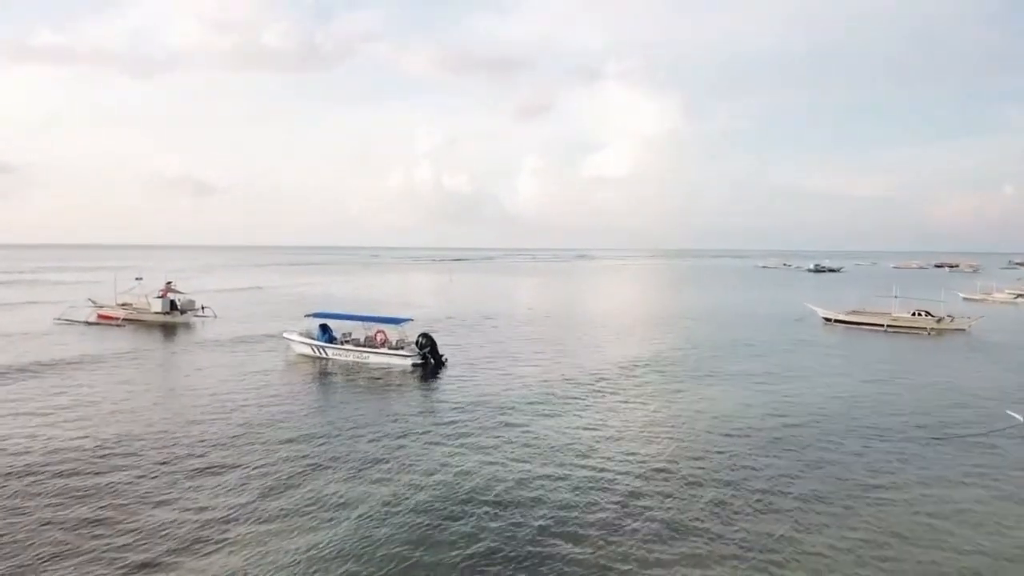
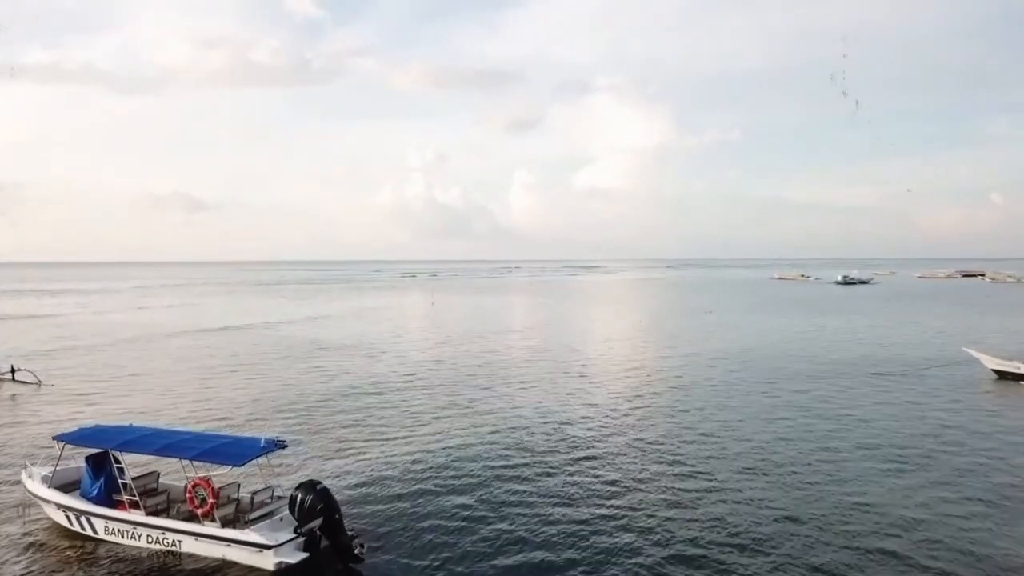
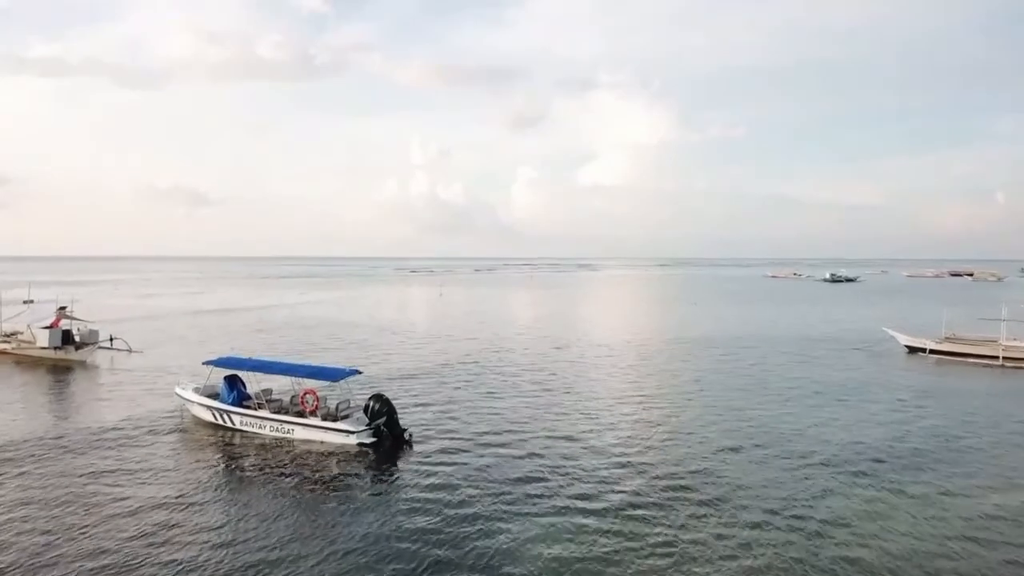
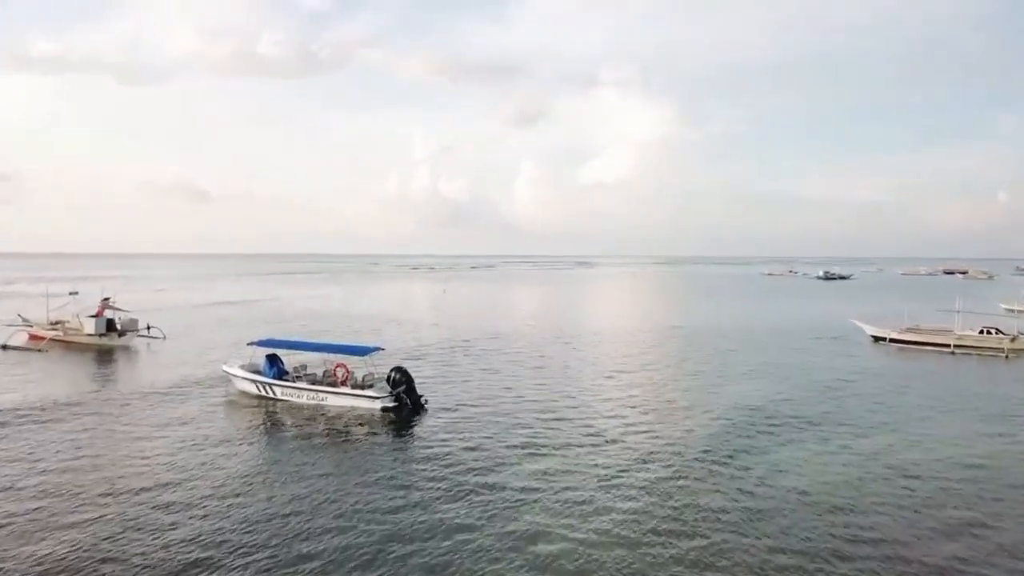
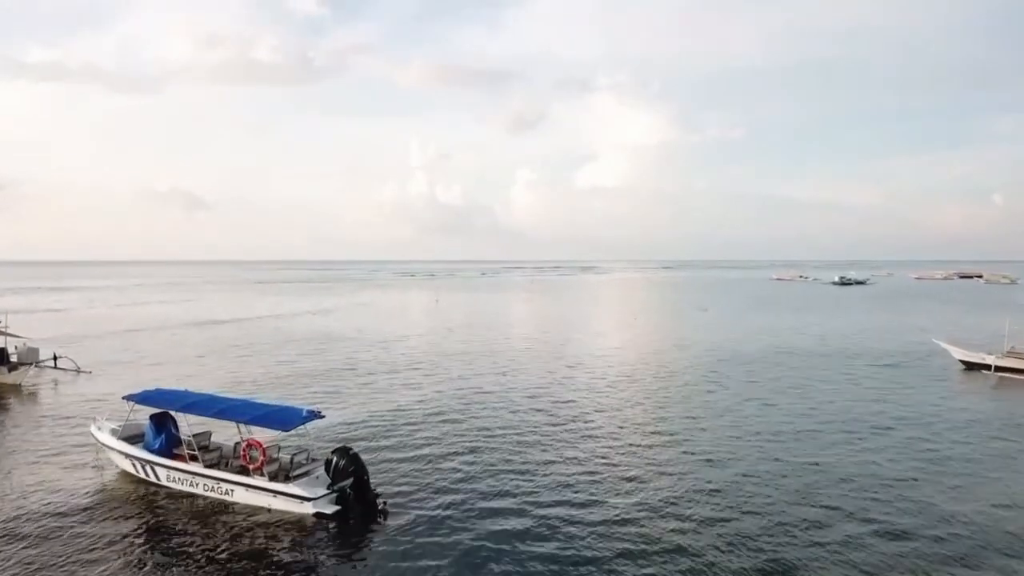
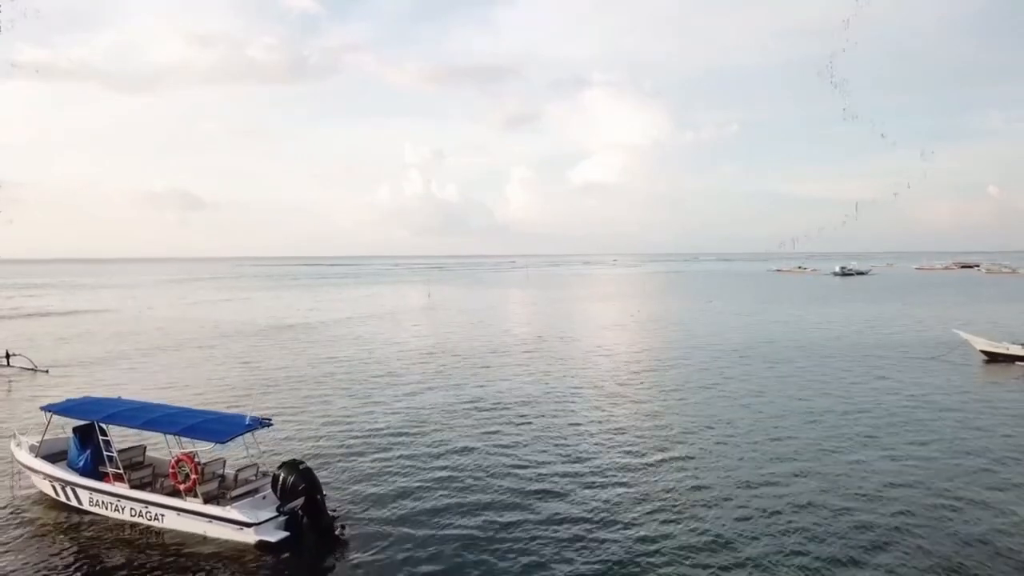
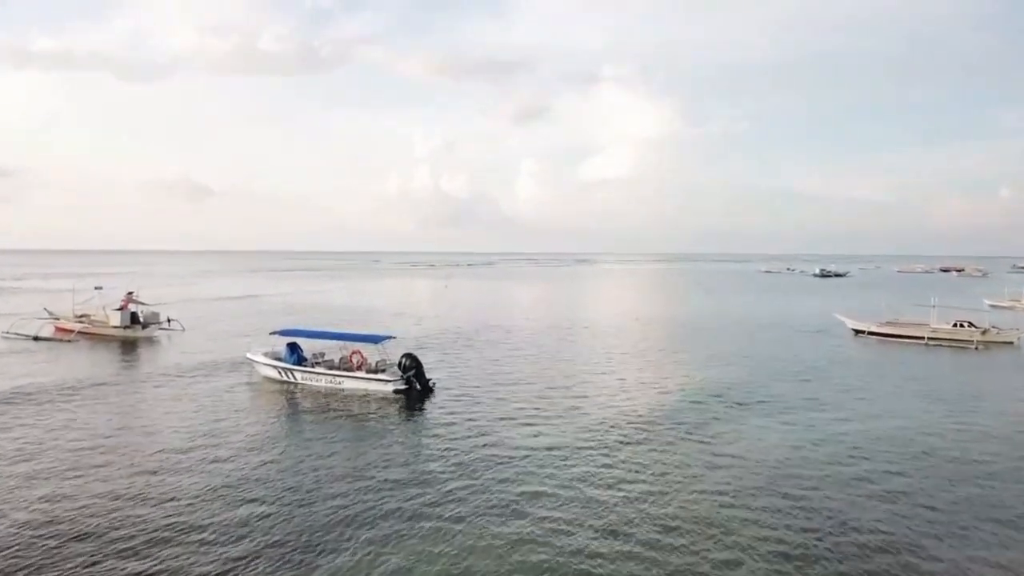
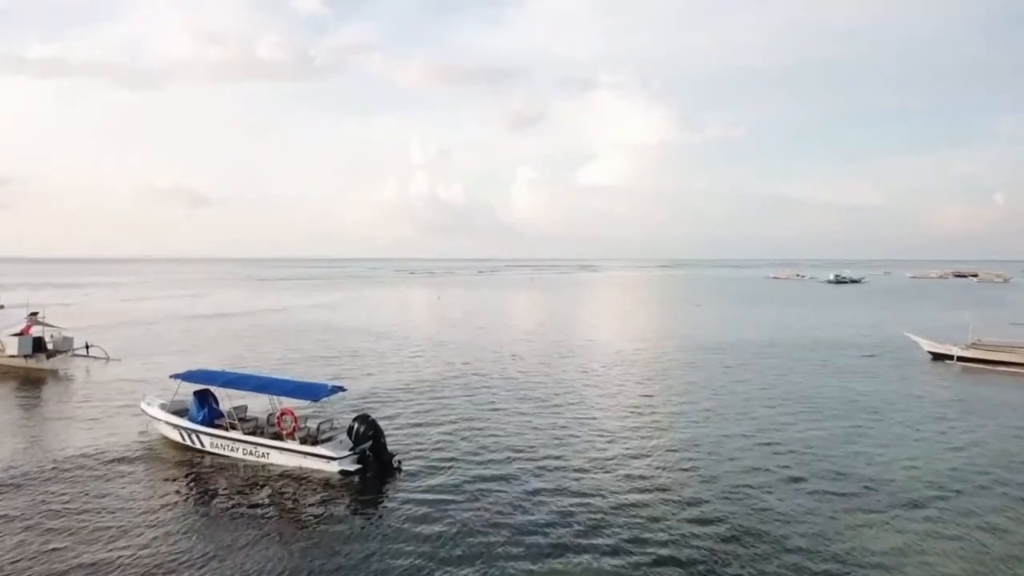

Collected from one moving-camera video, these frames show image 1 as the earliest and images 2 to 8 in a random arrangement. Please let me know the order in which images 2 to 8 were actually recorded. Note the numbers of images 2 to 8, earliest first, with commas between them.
7, 4, 3, 8, 5, 2, 6
